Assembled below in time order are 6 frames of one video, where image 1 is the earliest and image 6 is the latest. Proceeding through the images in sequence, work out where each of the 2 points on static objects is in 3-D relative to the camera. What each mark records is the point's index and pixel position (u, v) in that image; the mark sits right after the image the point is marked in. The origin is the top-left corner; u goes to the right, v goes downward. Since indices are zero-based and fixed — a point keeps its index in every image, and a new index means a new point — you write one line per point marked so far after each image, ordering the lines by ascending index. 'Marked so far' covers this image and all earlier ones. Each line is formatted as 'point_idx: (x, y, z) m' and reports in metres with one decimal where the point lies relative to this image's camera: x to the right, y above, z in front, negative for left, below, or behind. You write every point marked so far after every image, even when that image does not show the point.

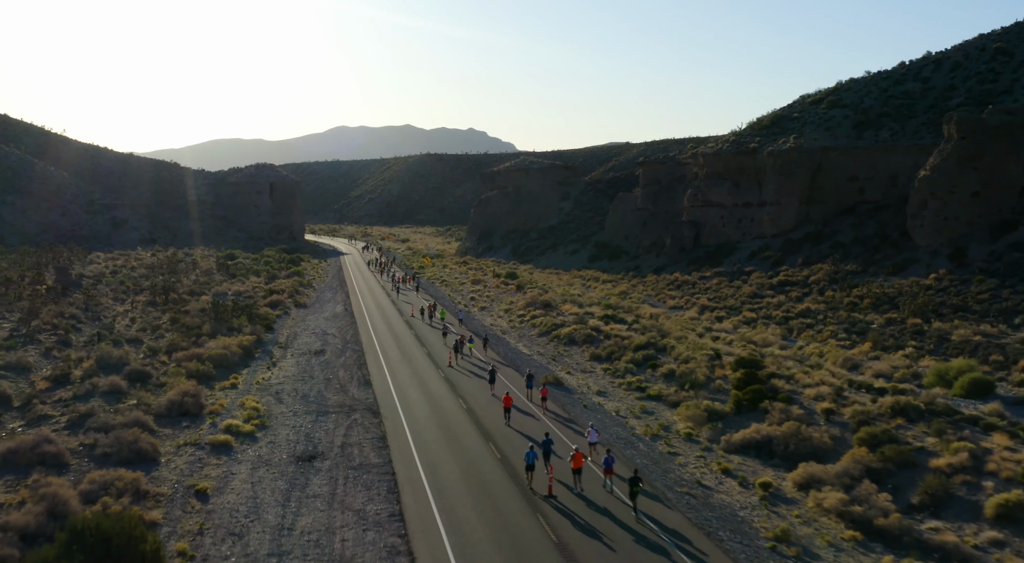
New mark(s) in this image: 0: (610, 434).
0: (+2.4, -3.6, +16.5) m
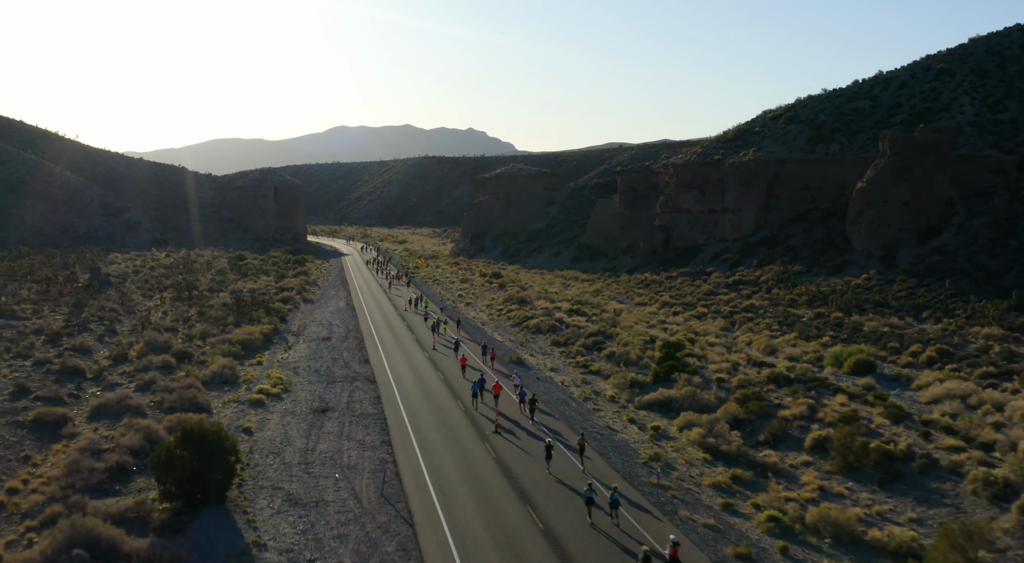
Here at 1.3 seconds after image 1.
0: (+1.3, -3.6, +21.6) m
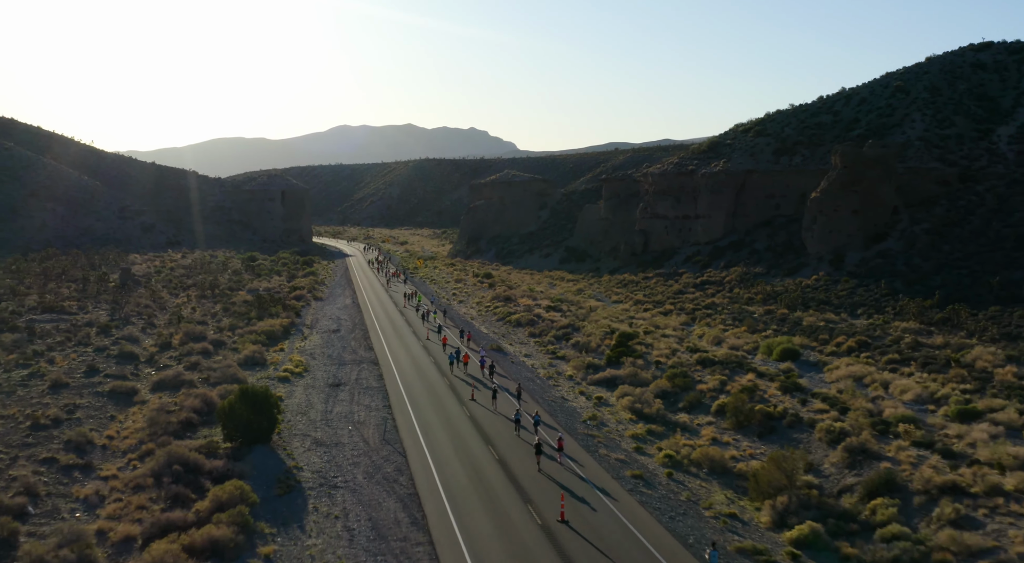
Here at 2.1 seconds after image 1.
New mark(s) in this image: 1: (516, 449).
0: (+0.4, -3.6, +26.6) m
1: (+0.1, -4.4, +18.3) m
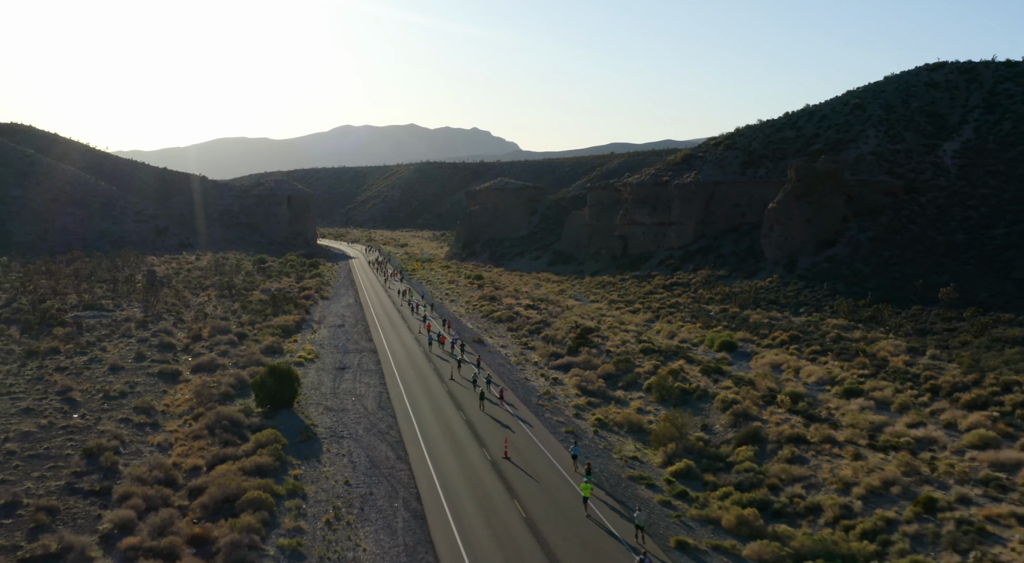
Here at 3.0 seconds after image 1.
0: (-0.8, -3.7, +32.2) m
1: (-1.1, -4.5, +23.8) m
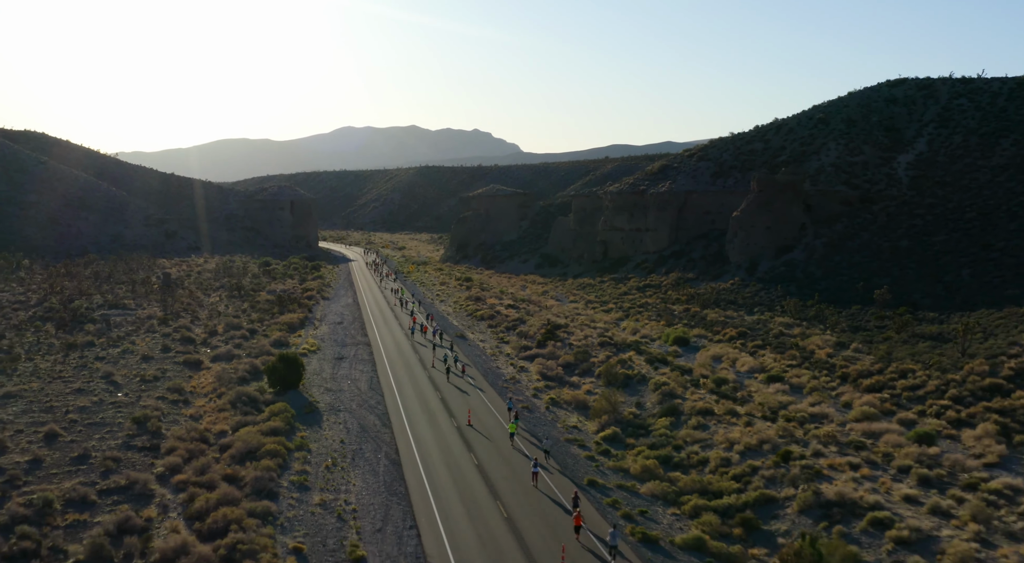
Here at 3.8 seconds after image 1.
0: (-2.1, -3.8, +37.2) m
1: (-2.5, -4.6, +28.8) m
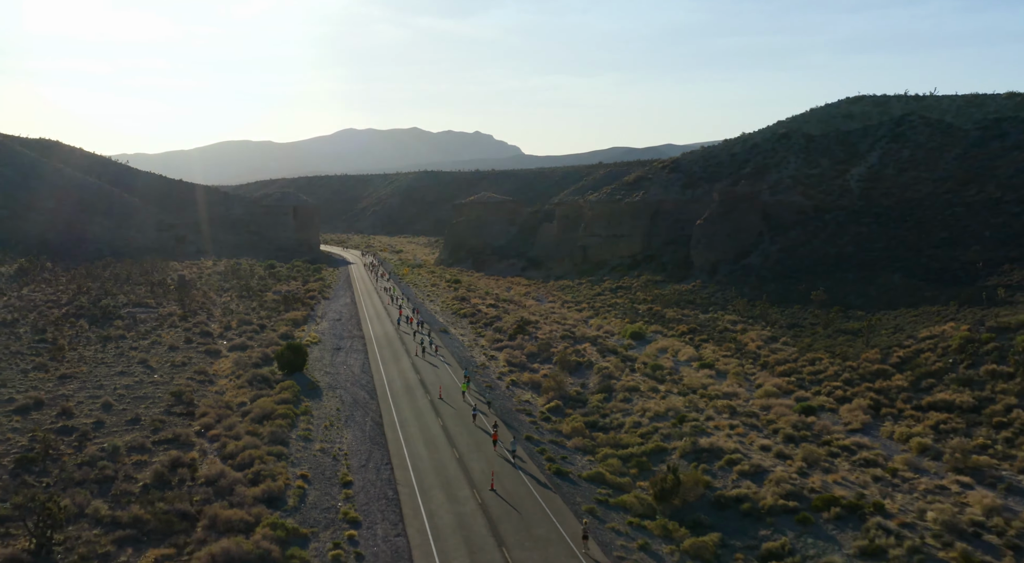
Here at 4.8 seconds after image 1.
0: (-3.8, -3.9, +43.2) m
1: (-4.1, -4.7, +34.9) m
